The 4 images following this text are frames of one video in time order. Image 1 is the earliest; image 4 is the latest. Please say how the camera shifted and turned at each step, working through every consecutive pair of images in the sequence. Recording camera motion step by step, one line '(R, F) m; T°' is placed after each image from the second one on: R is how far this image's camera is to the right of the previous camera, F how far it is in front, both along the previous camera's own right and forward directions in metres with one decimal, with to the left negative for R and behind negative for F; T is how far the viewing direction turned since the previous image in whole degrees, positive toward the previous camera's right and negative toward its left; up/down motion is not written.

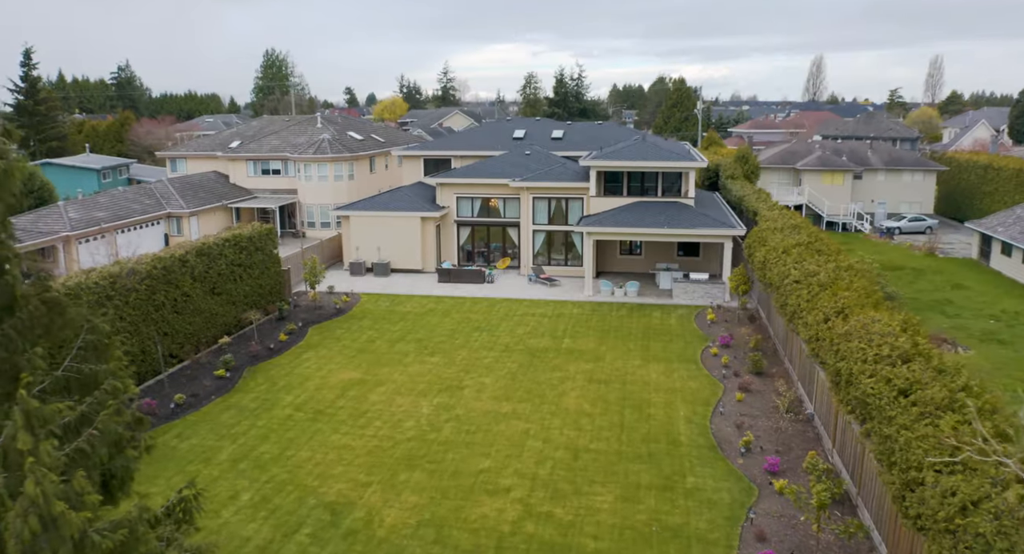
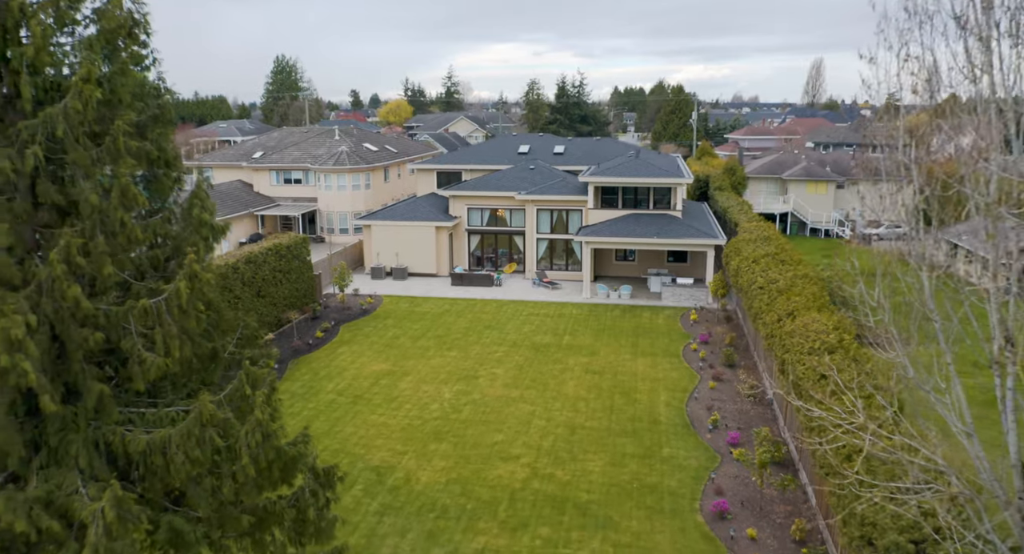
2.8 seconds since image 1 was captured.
(-0.2, -3.0) m; 0°
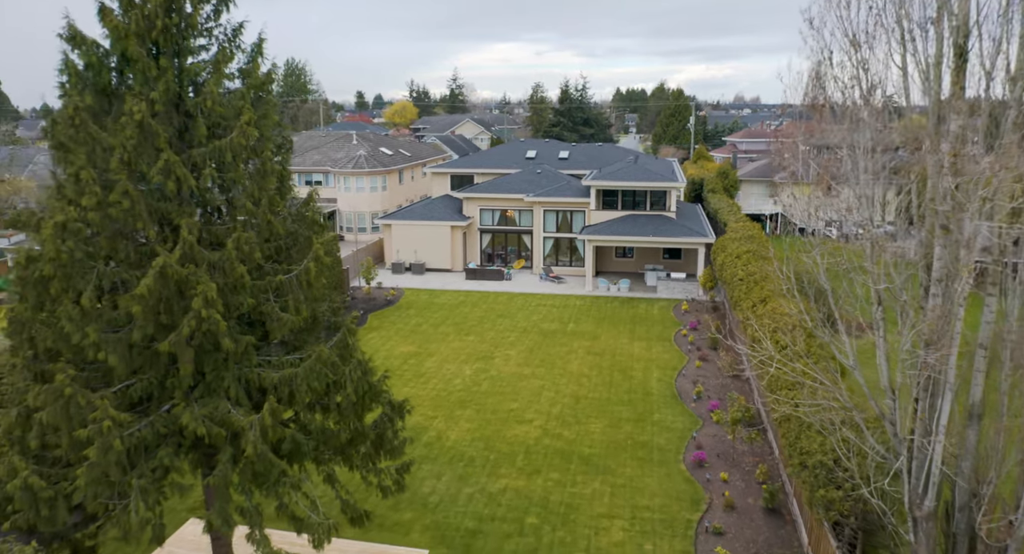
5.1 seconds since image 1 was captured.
(-0.3, -2.9) m; 0°
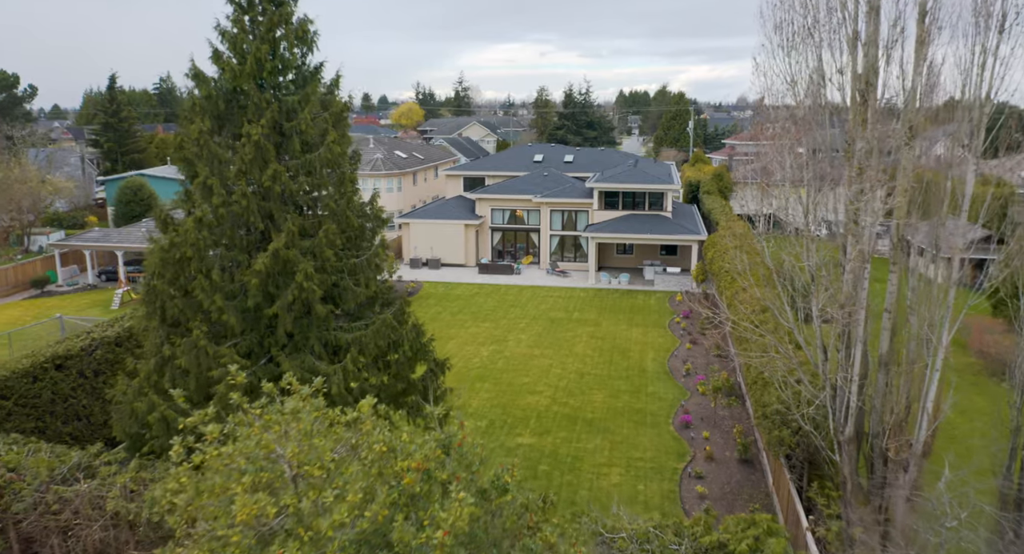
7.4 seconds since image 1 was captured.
(-0.3, -2.9) m; 0°
